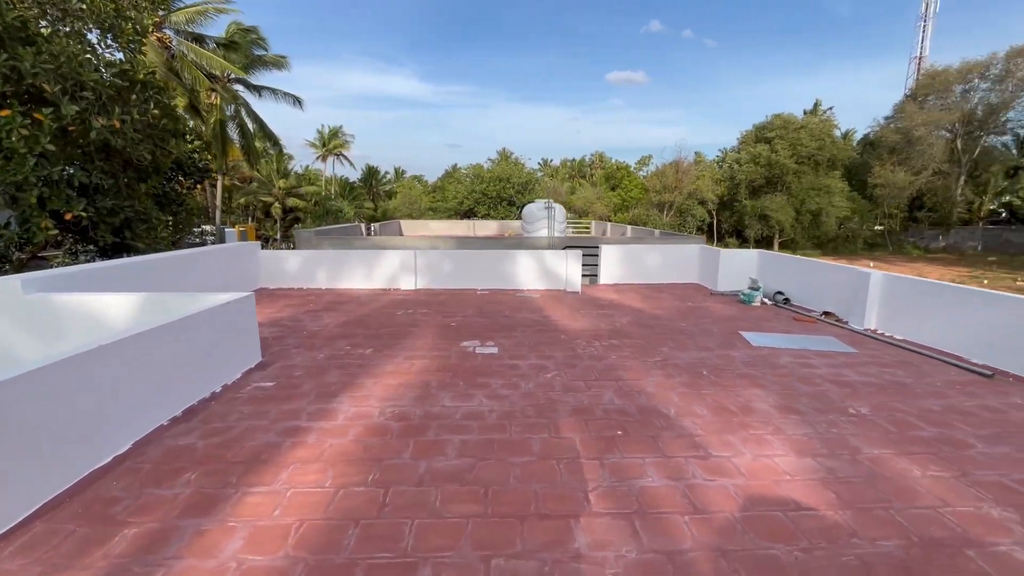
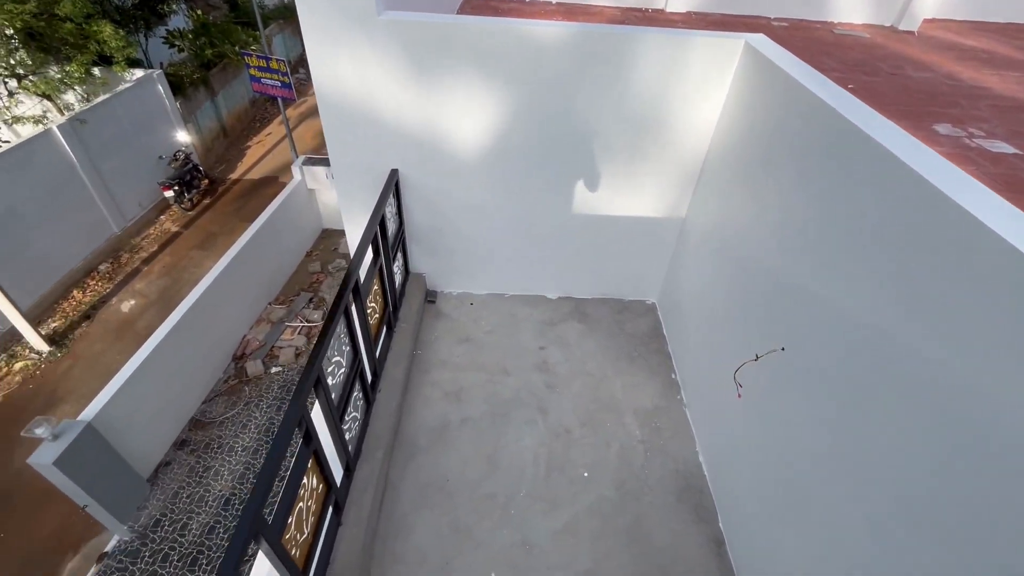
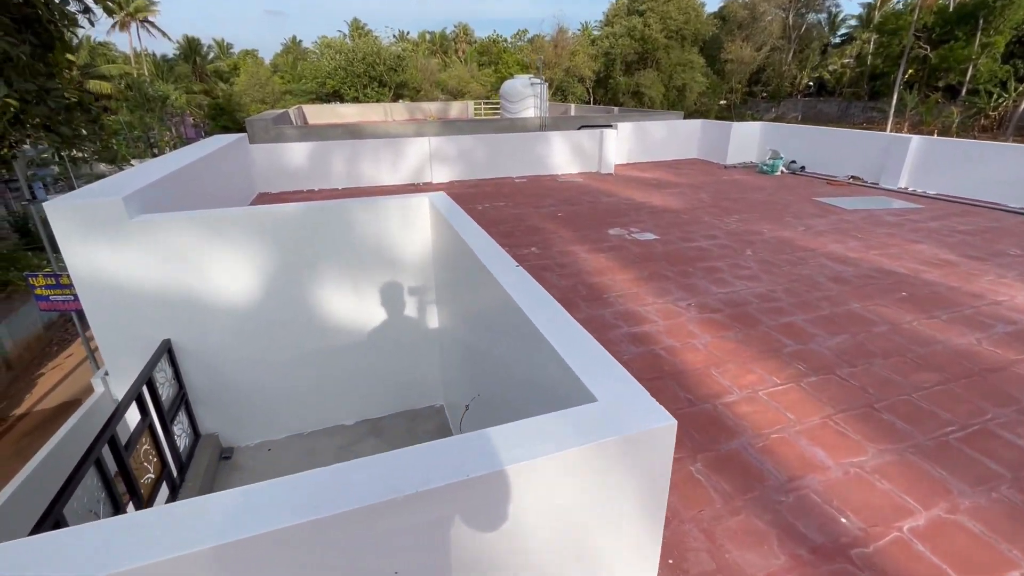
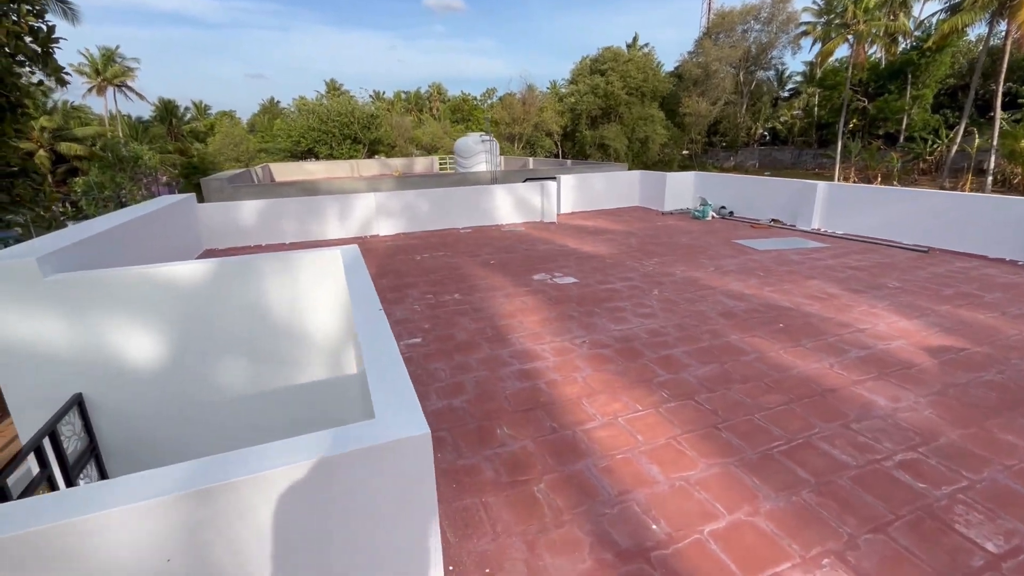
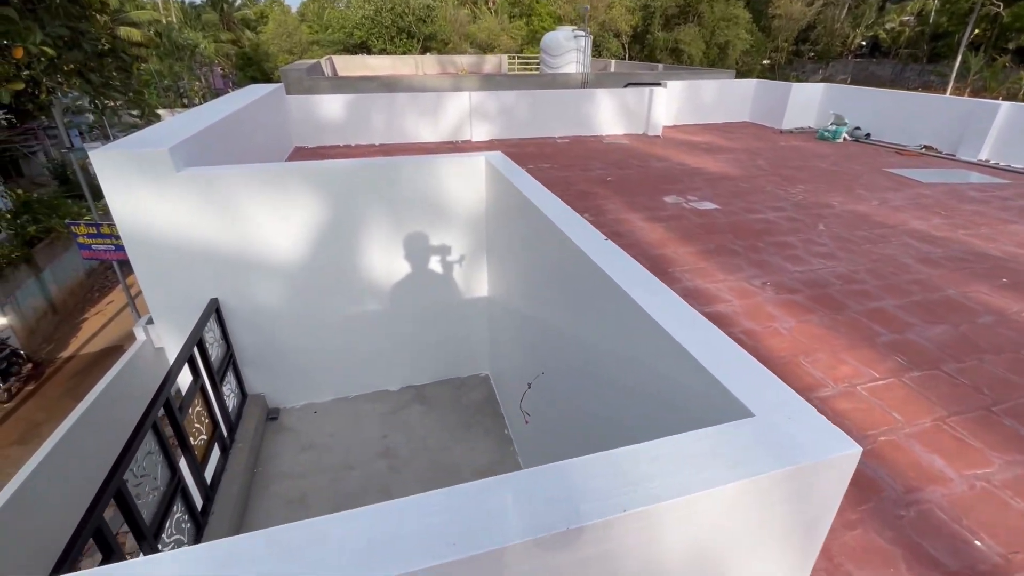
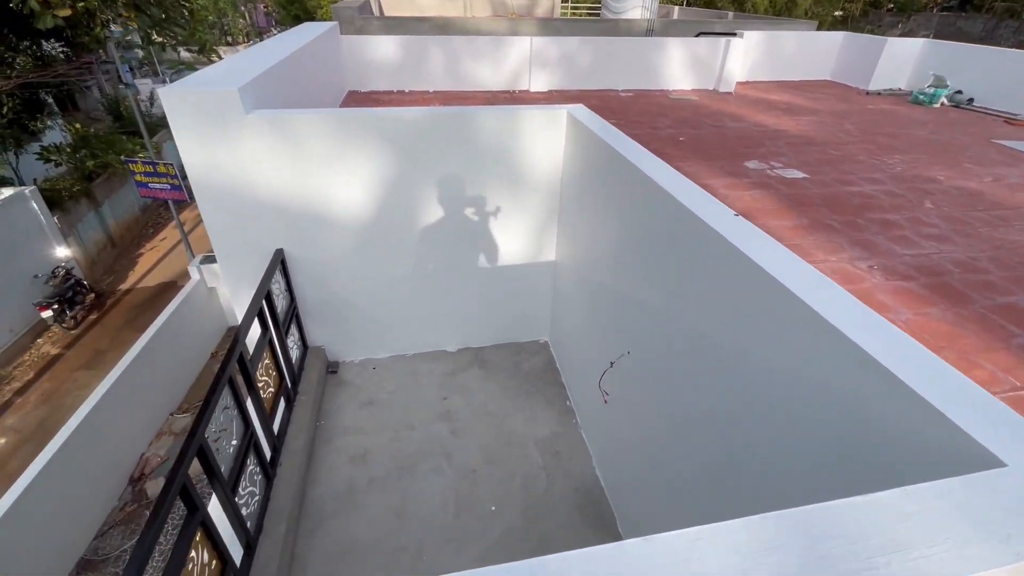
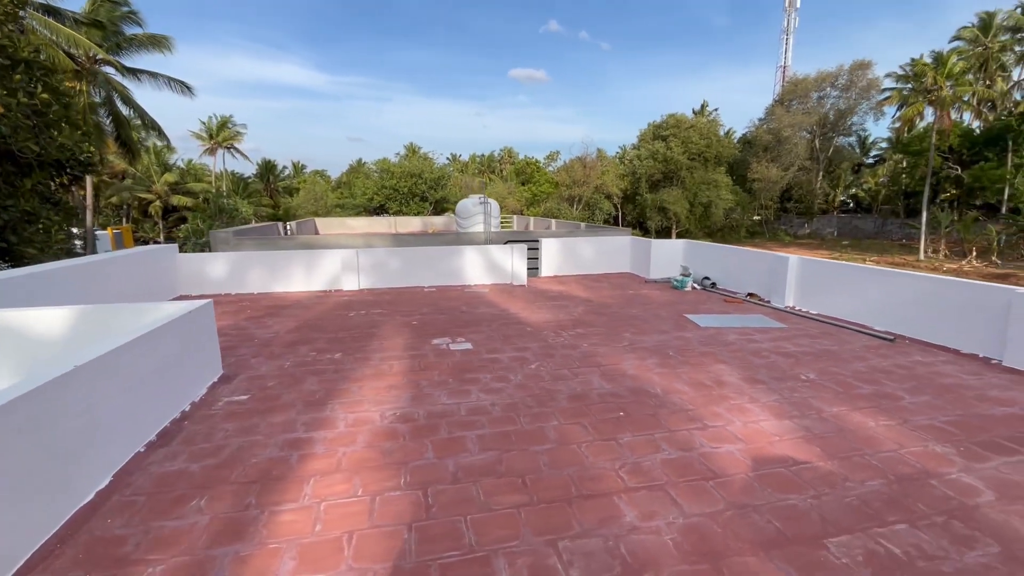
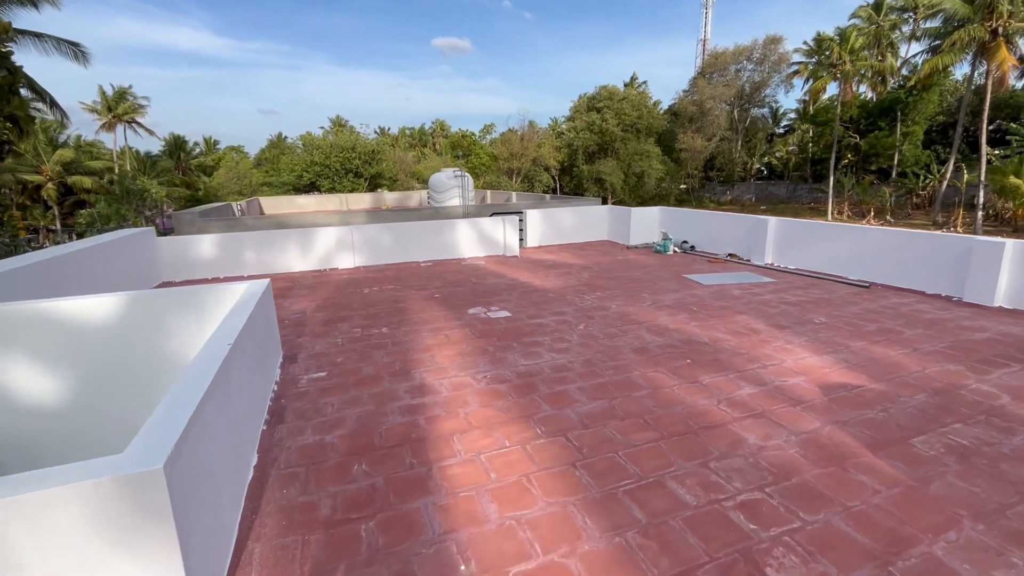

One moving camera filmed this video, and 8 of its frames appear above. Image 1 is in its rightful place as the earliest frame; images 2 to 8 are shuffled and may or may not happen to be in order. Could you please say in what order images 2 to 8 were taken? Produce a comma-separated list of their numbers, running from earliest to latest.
7, 8, 4, 3, 5, 6, 2
